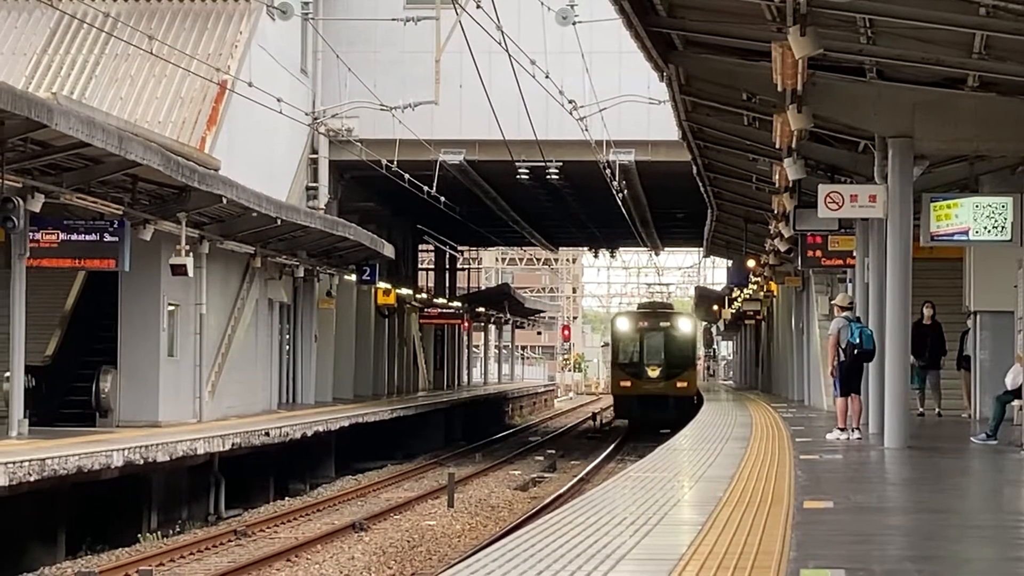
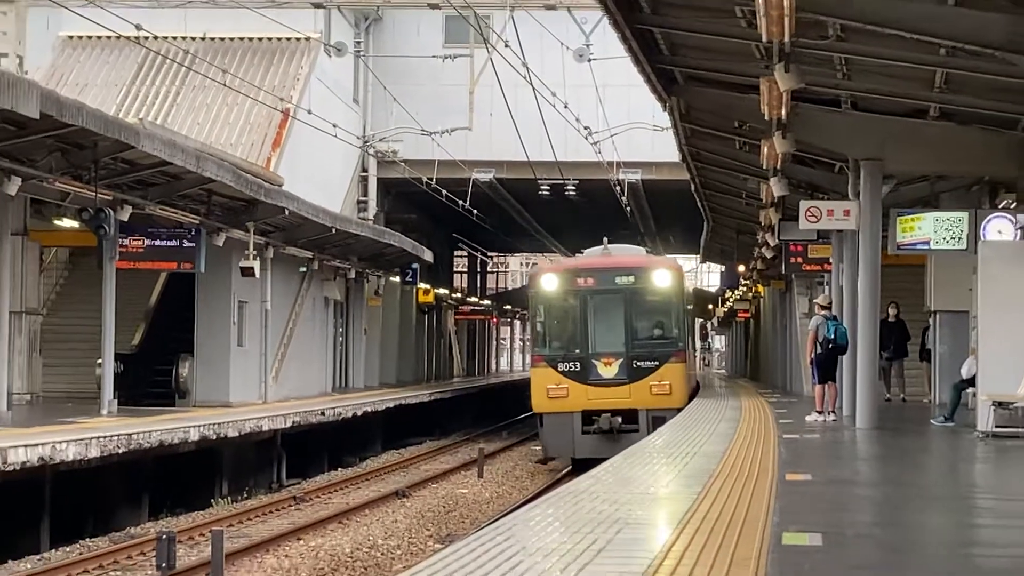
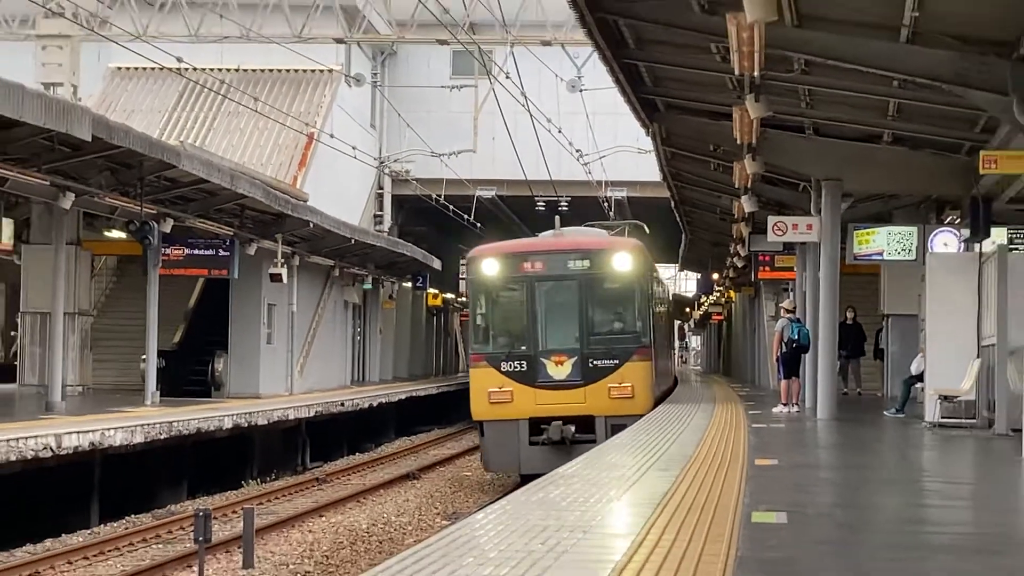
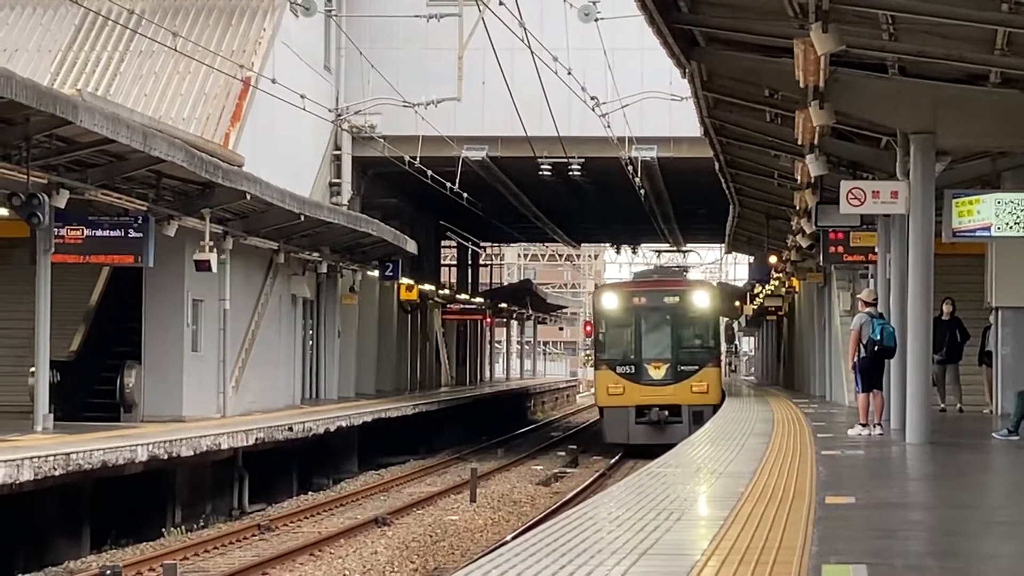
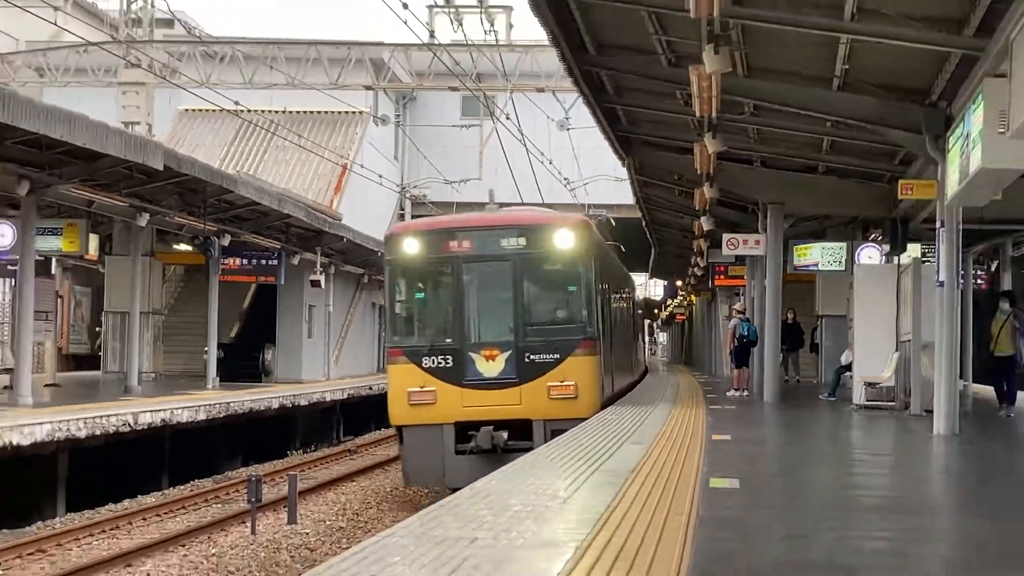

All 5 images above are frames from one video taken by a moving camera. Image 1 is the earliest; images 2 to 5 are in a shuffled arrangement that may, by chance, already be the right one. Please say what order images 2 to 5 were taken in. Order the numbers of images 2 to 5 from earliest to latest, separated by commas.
4, 2, 3, 5
